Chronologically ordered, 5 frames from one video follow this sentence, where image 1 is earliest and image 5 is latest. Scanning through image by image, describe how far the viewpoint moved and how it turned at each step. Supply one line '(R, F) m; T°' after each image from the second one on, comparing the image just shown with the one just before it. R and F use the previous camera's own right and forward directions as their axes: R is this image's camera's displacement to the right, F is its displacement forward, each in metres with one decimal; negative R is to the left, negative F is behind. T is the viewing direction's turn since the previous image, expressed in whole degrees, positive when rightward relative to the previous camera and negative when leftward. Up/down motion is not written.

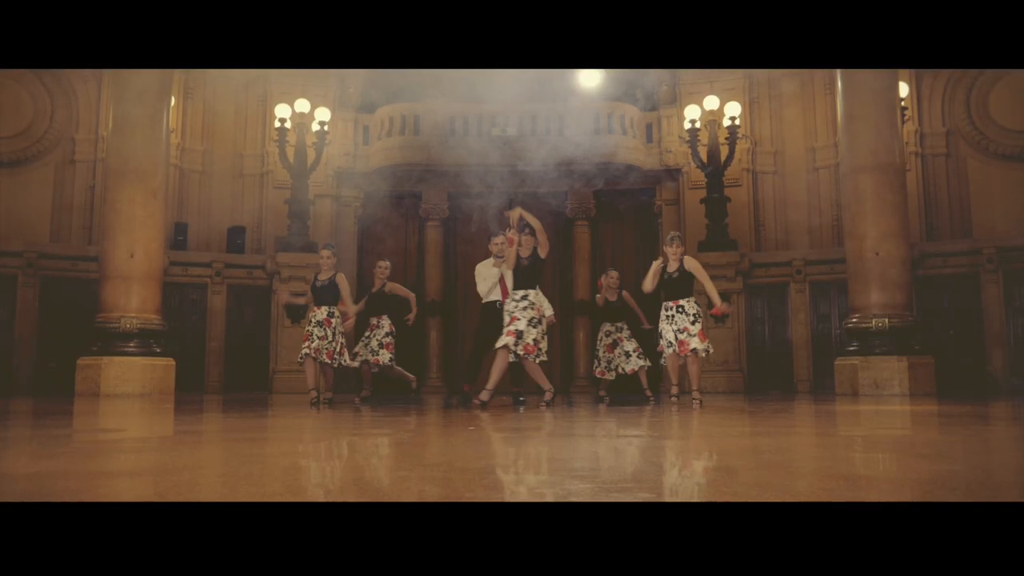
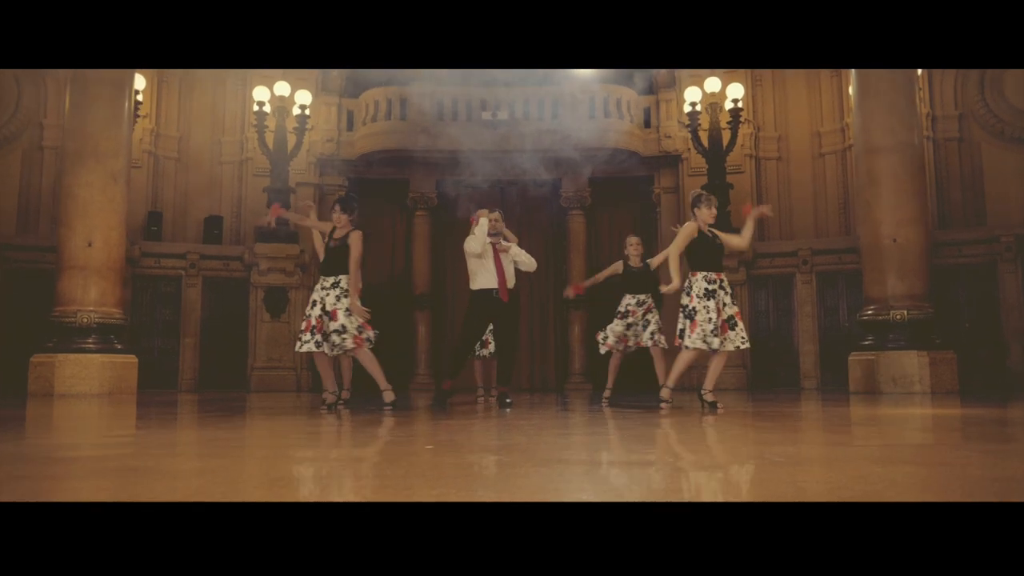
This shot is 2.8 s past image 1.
(+0.1, +0.6) m; 0°
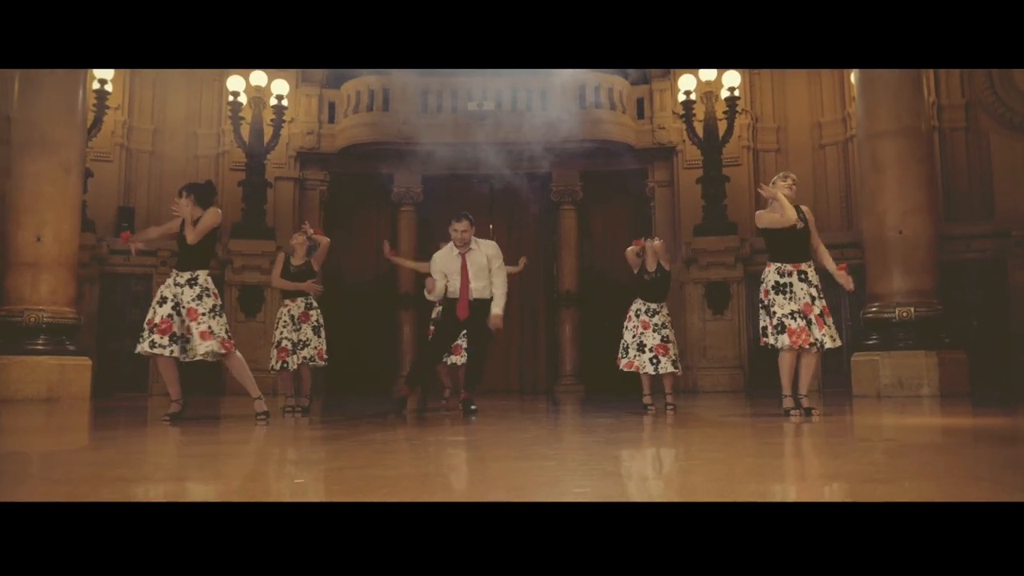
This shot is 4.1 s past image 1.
(+0.2, +0.5) m; 0°
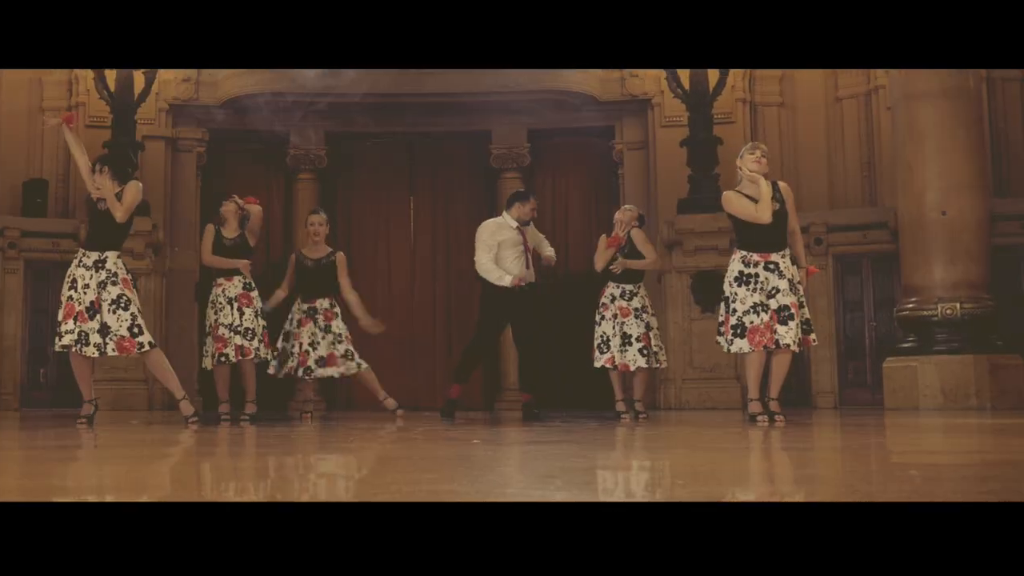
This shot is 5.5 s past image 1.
(+0.4, +0.8) m; -3°
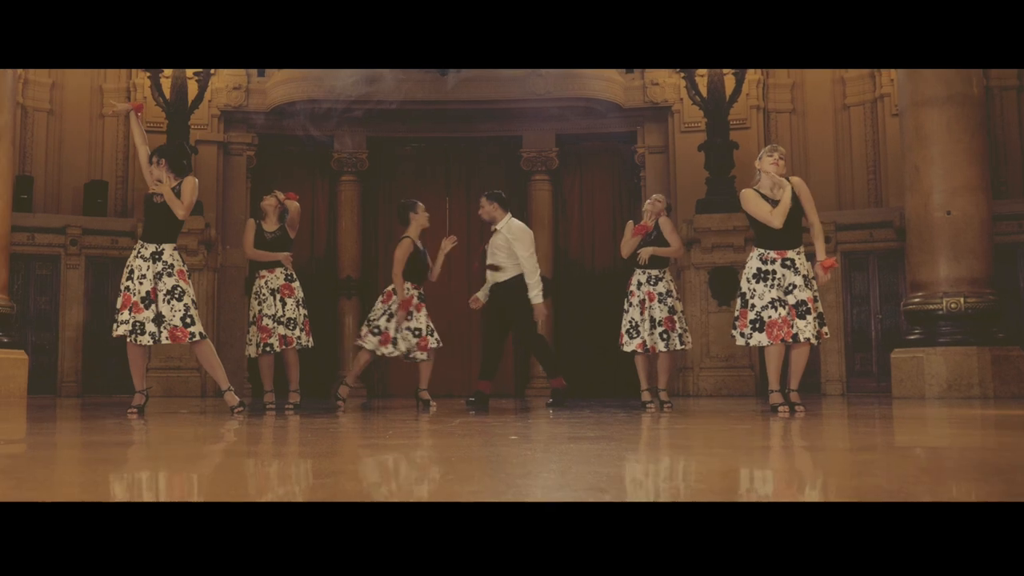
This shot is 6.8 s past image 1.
(-0.1, -0.3) m; -1°
